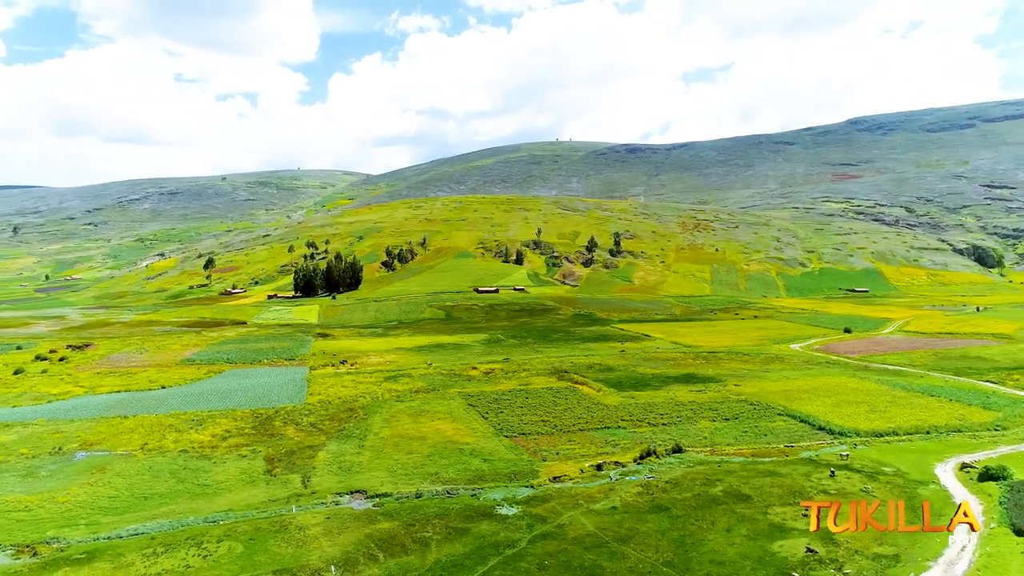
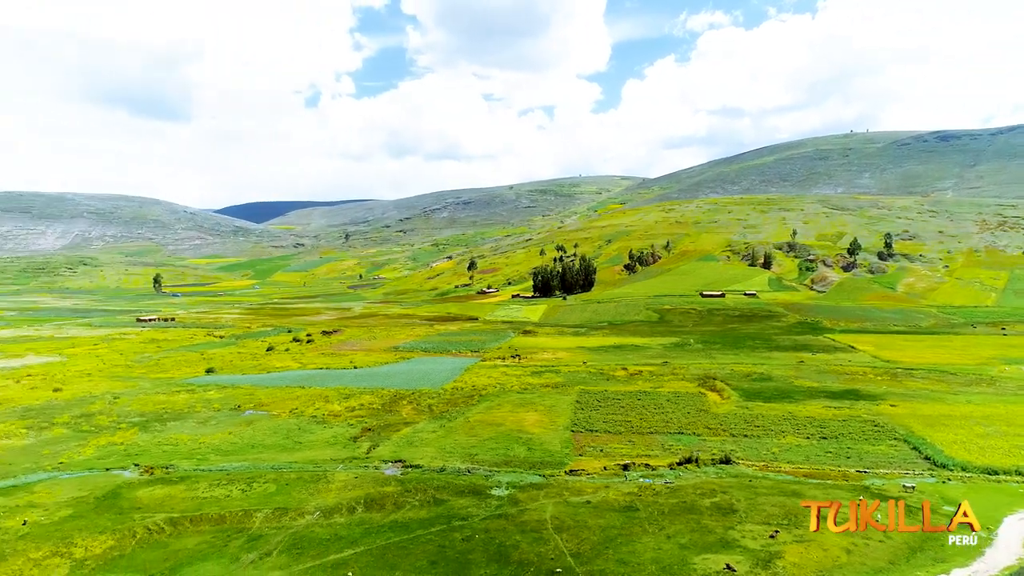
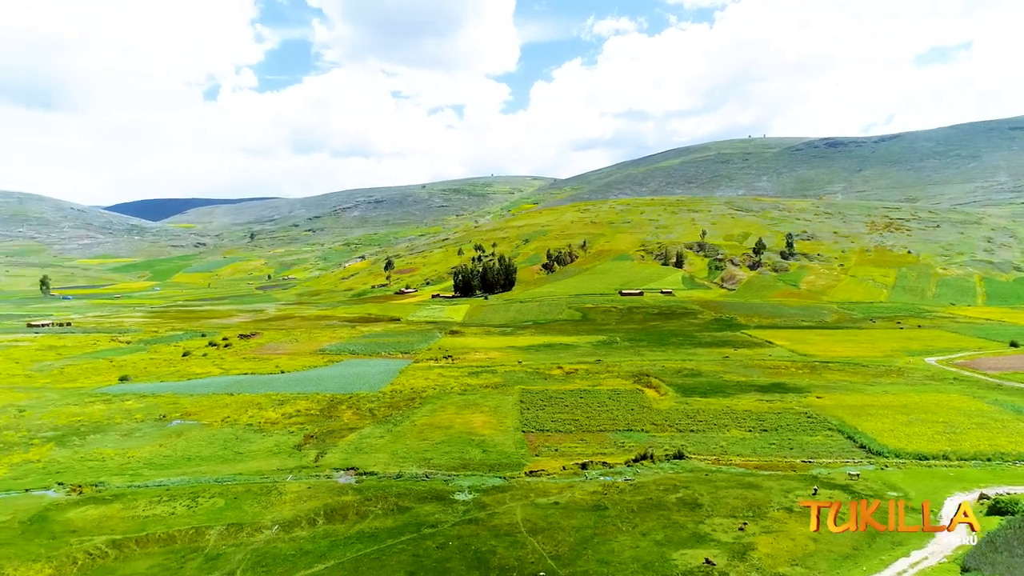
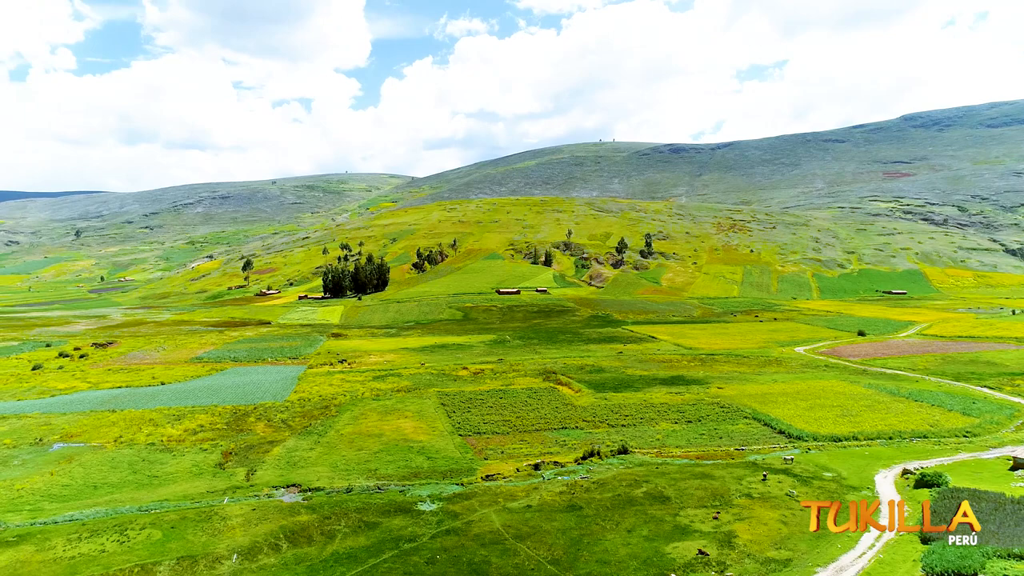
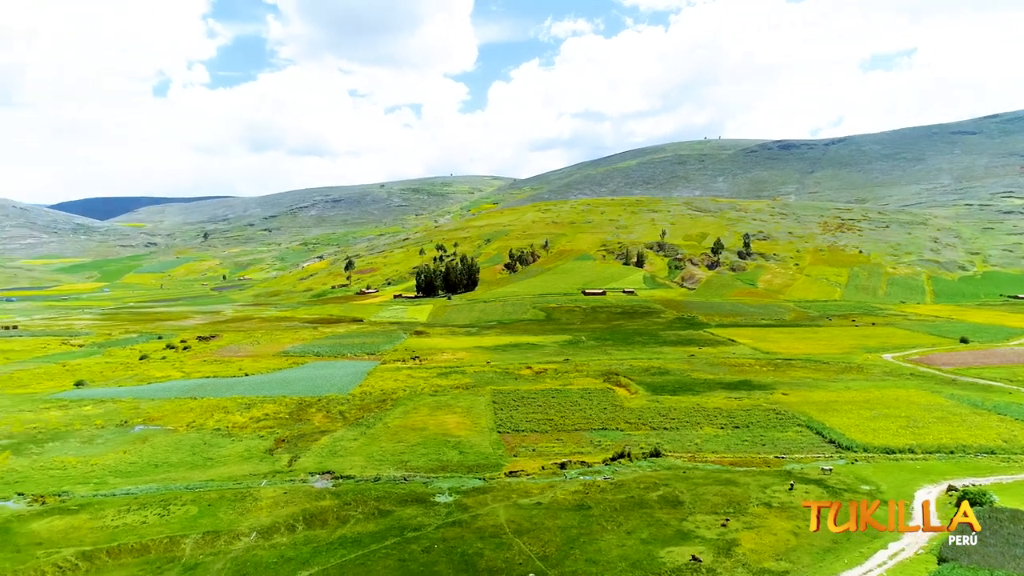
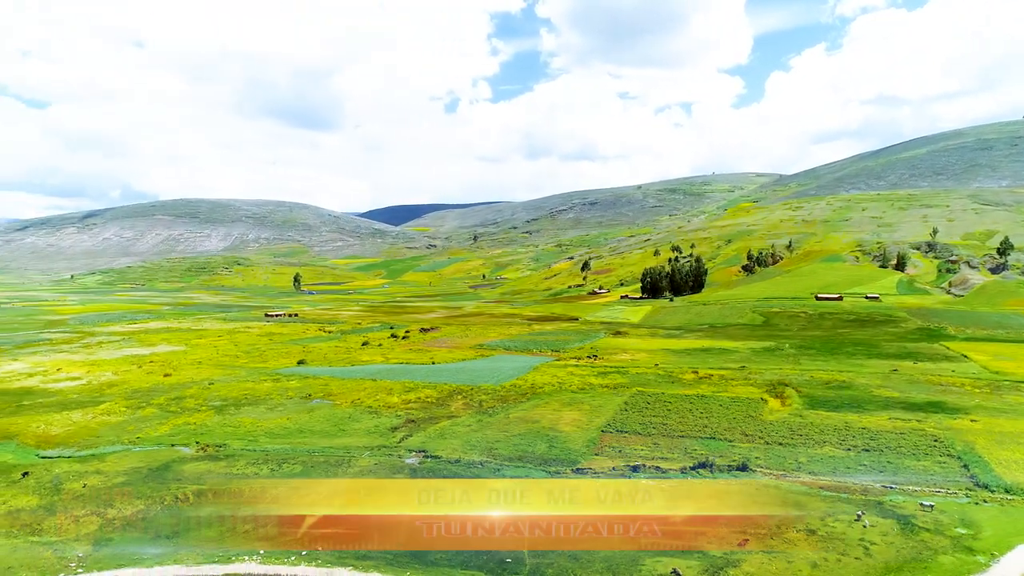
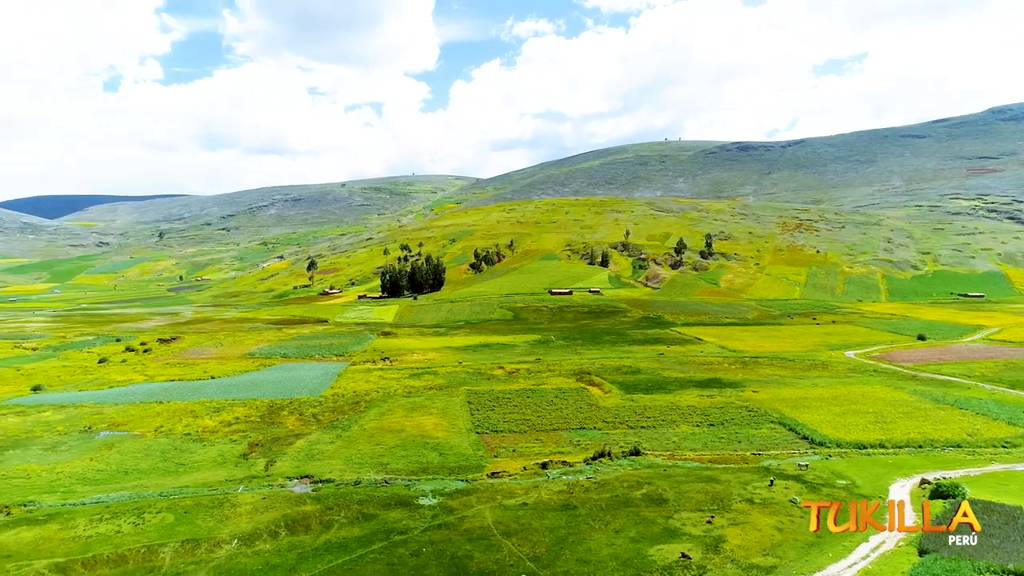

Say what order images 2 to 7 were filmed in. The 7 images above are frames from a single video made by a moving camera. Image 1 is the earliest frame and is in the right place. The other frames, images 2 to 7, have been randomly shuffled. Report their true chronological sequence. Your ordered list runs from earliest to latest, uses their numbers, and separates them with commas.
4, 7, 5, 3, 2, 6
